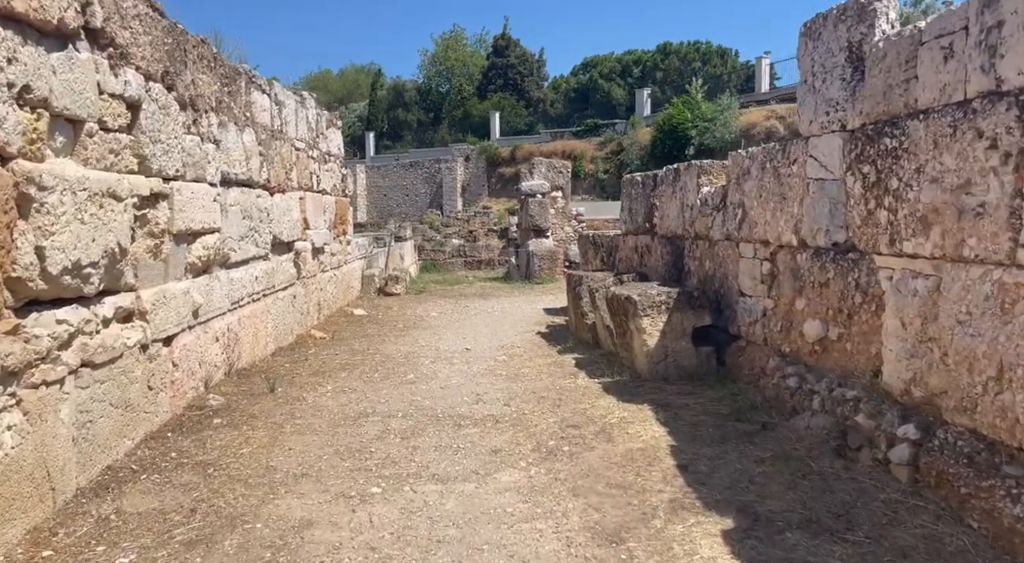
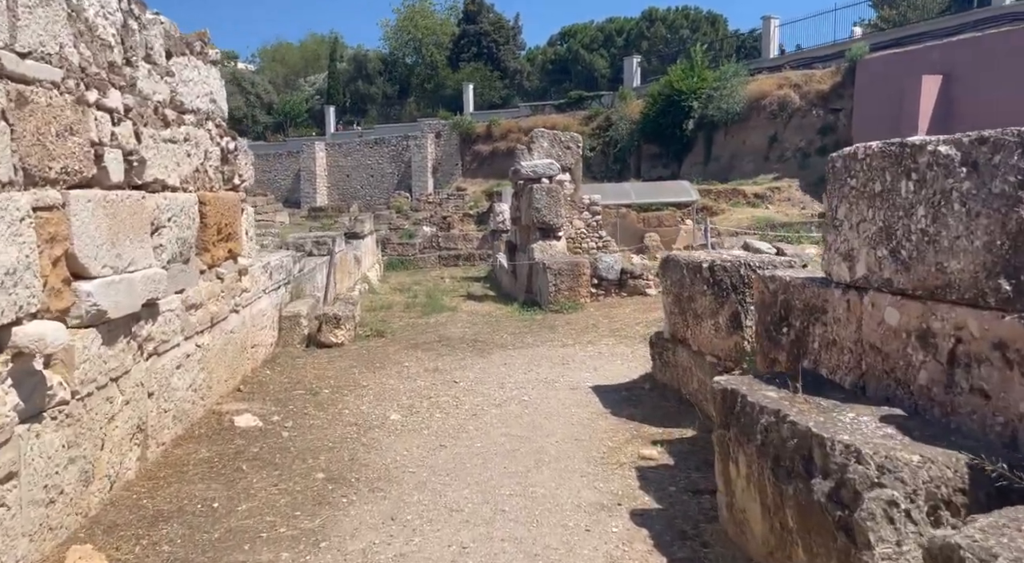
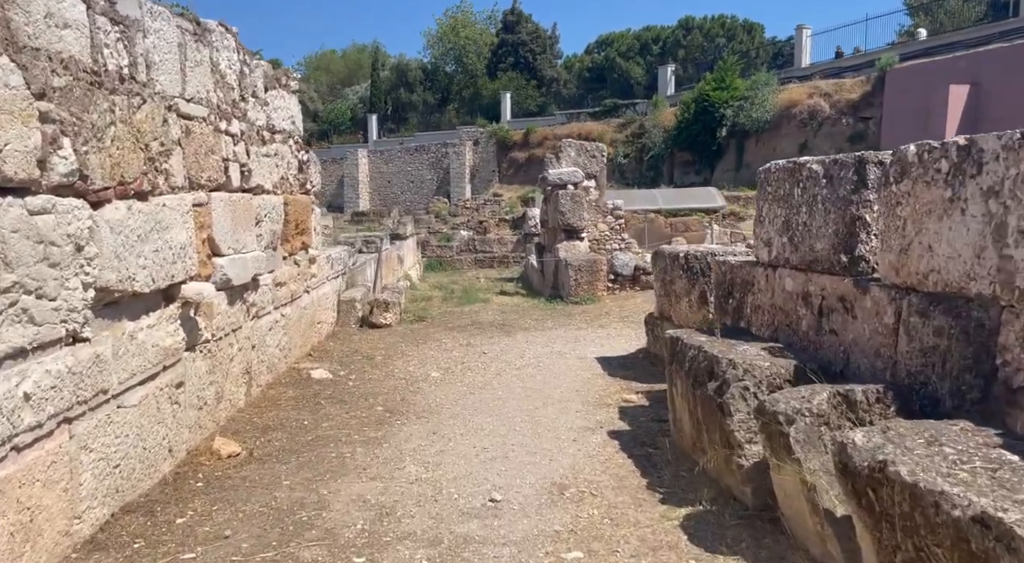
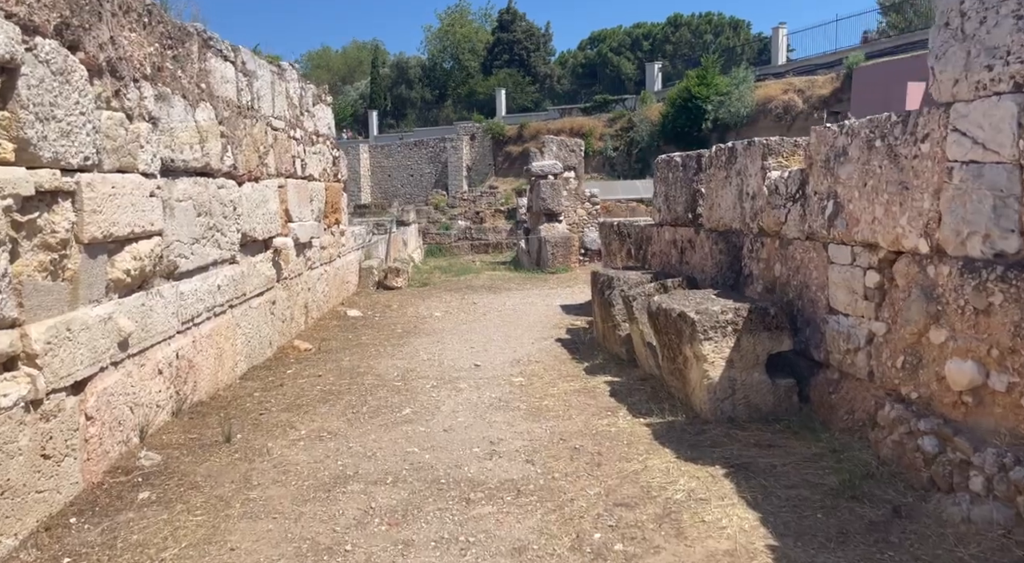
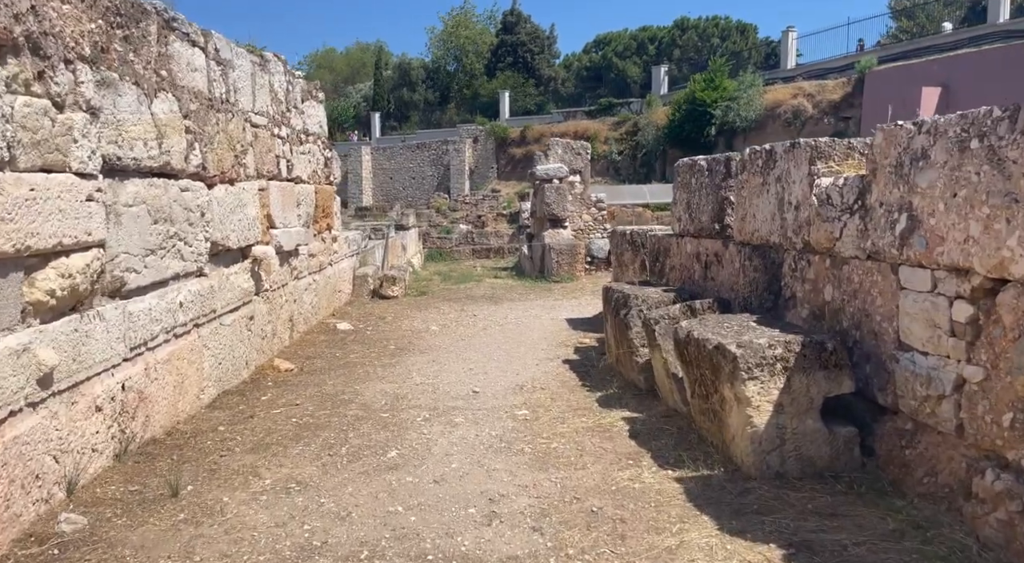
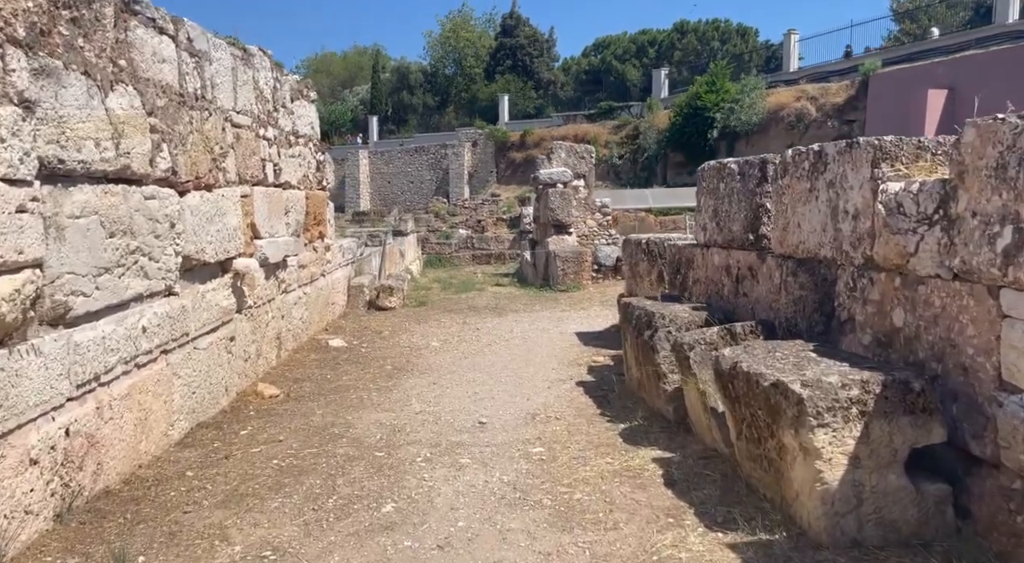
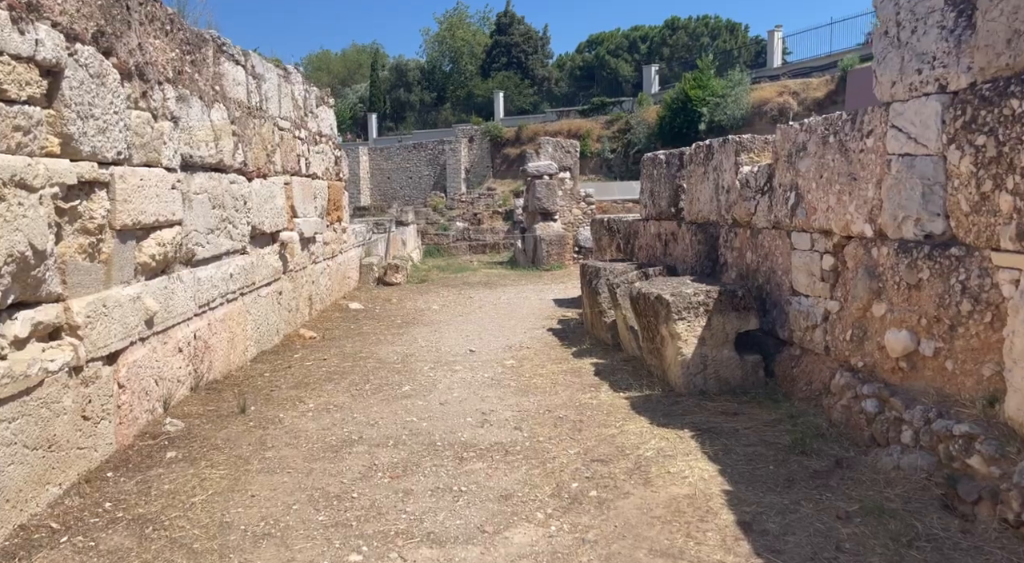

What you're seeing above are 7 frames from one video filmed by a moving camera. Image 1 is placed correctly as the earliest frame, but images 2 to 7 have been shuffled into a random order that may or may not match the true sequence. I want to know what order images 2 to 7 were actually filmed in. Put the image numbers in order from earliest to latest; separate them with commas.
7, 4, 5, 6, 3, 2
